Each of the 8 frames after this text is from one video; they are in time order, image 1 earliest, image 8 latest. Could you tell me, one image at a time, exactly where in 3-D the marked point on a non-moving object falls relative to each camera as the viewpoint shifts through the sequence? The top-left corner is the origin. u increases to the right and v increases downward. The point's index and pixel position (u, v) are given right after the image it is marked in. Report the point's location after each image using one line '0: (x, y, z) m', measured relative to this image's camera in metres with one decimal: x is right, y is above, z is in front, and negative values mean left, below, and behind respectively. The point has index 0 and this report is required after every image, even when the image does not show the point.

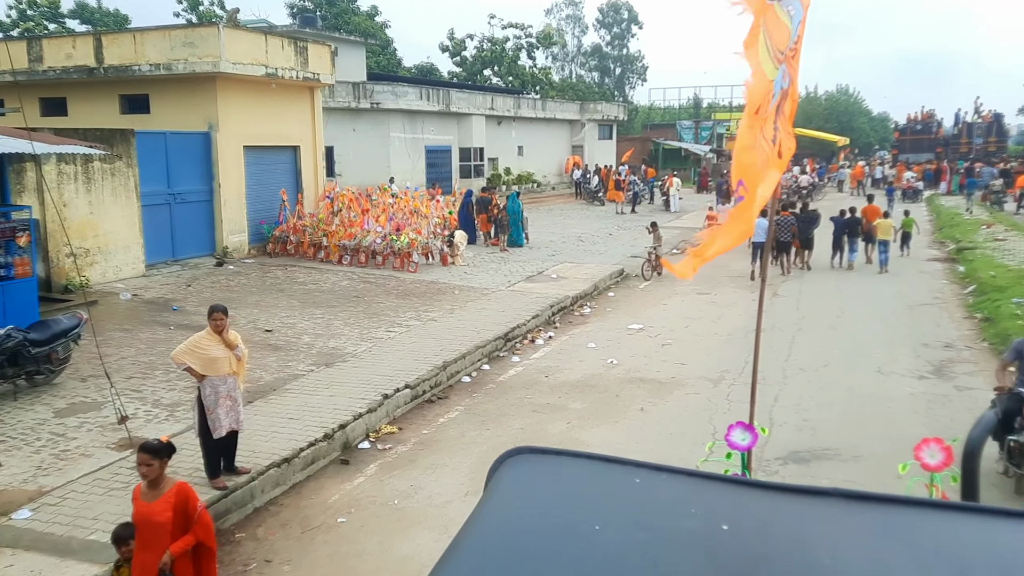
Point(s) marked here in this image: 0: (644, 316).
0: (+1.8, -0.4, +11.9) m
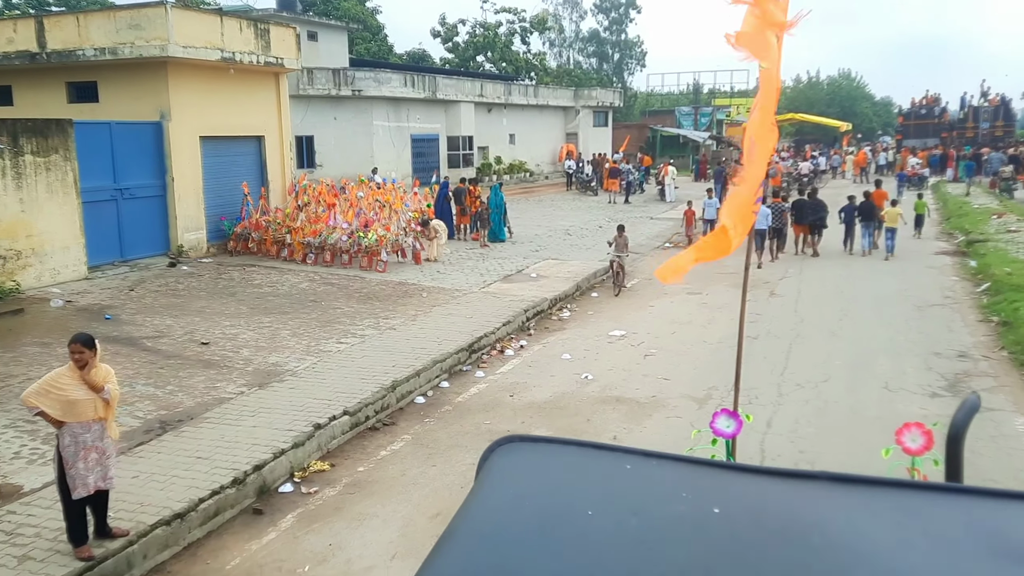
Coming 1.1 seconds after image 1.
0: (+1.5, -0.4, +10.9) m
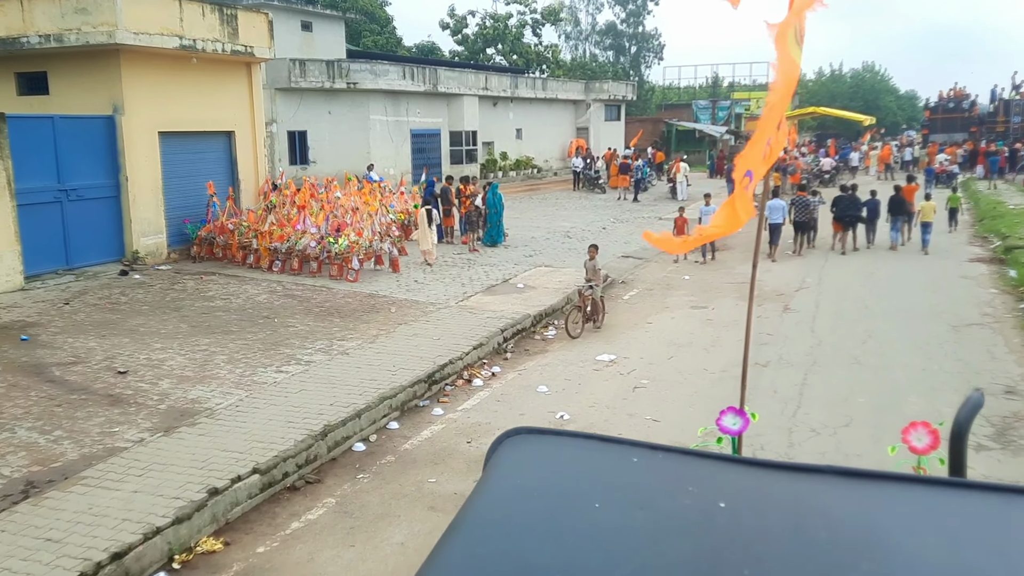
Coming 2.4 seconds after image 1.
0: (+1.2, -0.6, +9.6) m
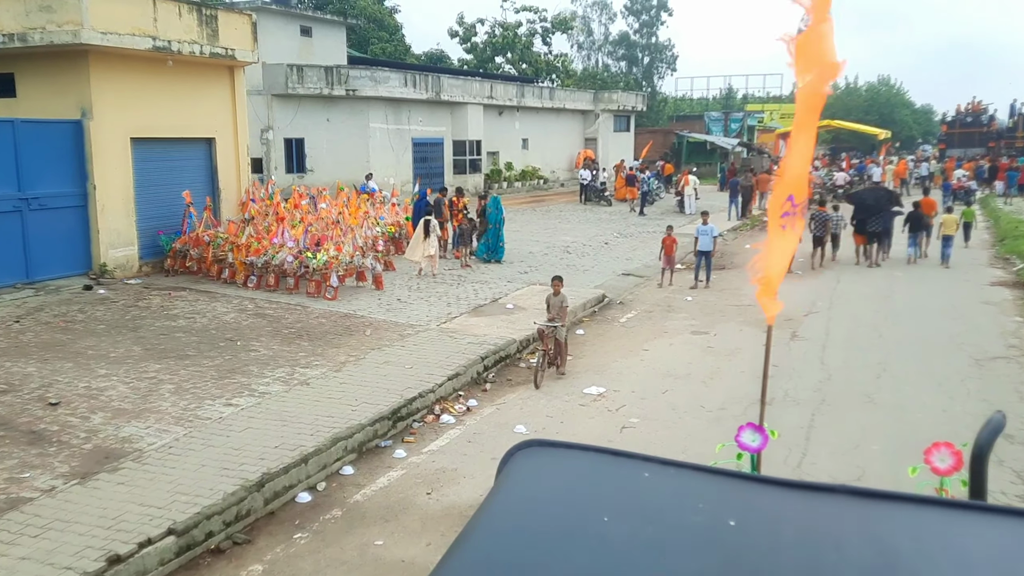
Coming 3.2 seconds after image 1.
0: (+1.0, -0.9, +8.8) m
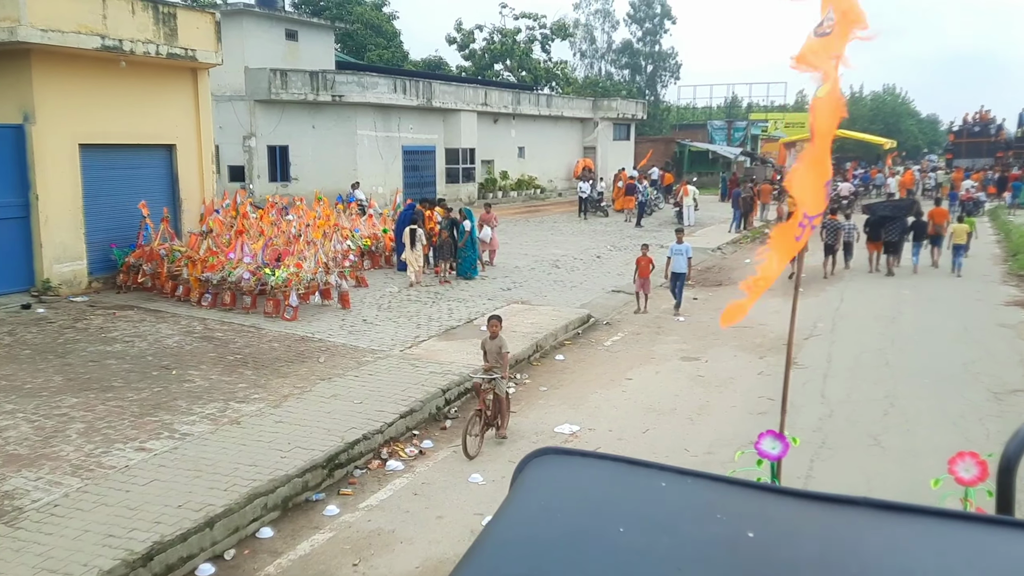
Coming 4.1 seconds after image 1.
0: (+0.7, -1.1, +7.9) m
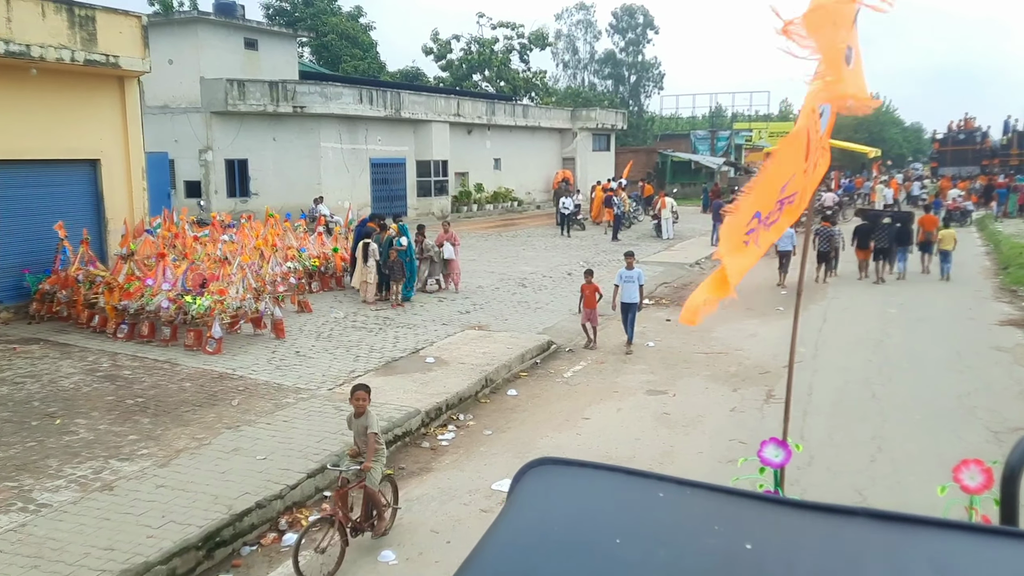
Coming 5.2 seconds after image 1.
0: (+0.2, -1.3, +6.9) m
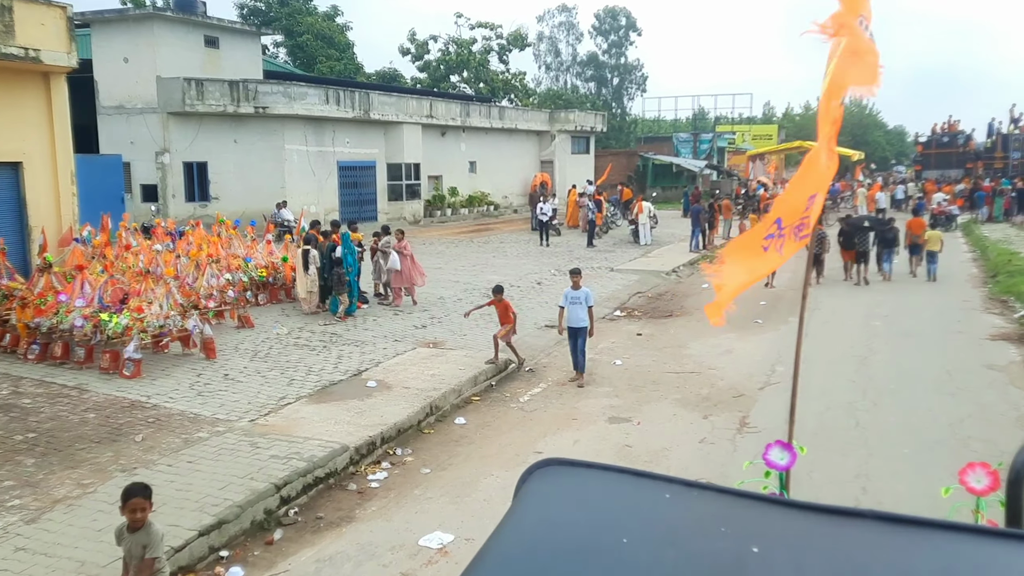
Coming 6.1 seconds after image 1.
0: (-0.3, -1.5, +6.1) m
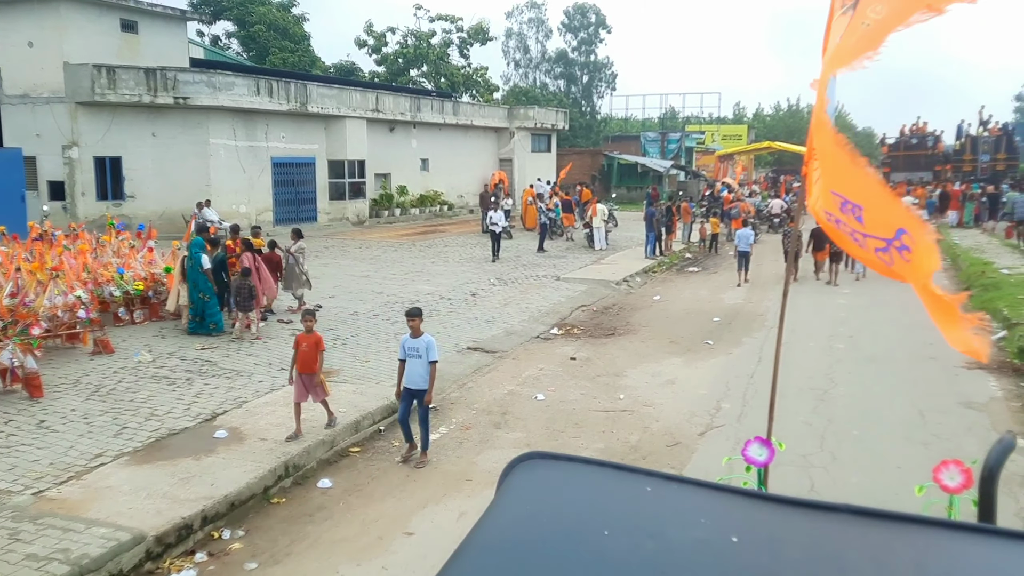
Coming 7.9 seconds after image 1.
0: (-1.1, -1.7, +4.5) m
